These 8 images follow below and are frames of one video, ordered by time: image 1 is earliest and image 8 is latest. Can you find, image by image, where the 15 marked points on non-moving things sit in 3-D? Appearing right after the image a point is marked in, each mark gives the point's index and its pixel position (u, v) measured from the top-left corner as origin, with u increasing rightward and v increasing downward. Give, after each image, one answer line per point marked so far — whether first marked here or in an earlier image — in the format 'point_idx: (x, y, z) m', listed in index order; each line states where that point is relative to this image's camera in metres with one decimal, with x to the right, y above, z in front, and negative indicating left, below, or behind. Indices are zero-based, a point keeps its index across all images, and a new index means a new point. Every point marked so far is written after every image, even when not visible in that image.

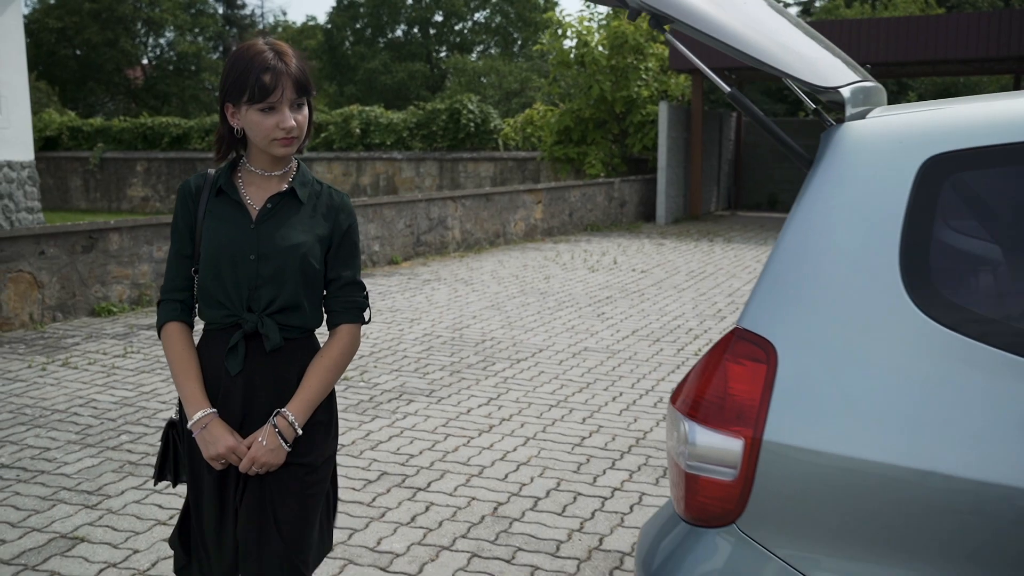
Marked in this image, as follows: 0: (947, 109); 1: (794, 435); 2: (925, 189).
0: (+0.9, +0.4, +1.9) m
1: (+0.5, -0.3, +1.8) m
2: (+0.8, +0.2, +1.8) m
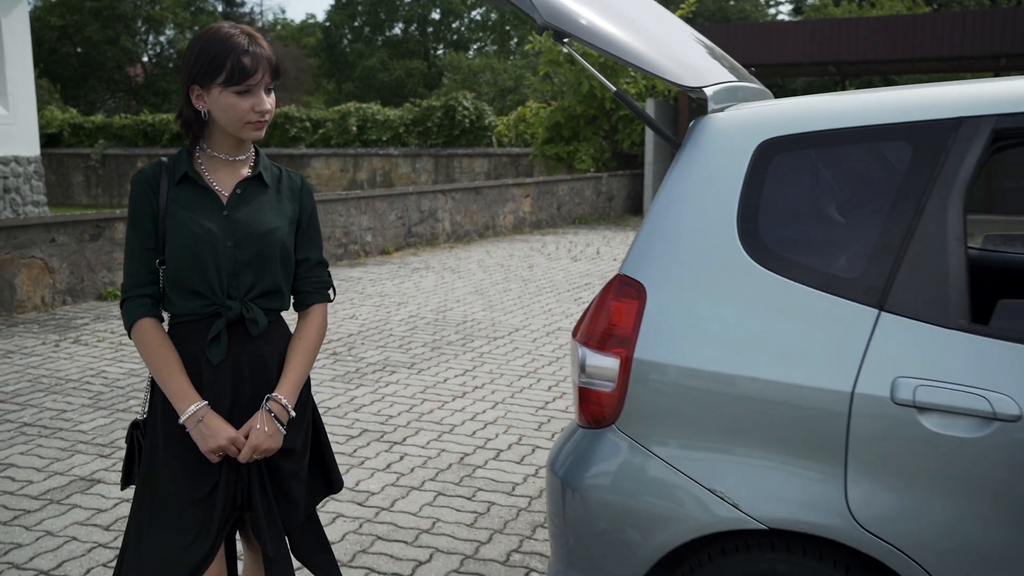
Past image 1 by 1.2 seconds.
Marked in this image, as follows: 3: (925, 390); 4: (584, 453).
0: (+0.7, +0.5, +2.4) m
1: (+0.3, -0.2, +2.3) m
2: (+0.6, +0.3, +2.4) m
3: (+0.9, -0.2, +2.1) m
4: (+0.2, -0.4, +2.4) m
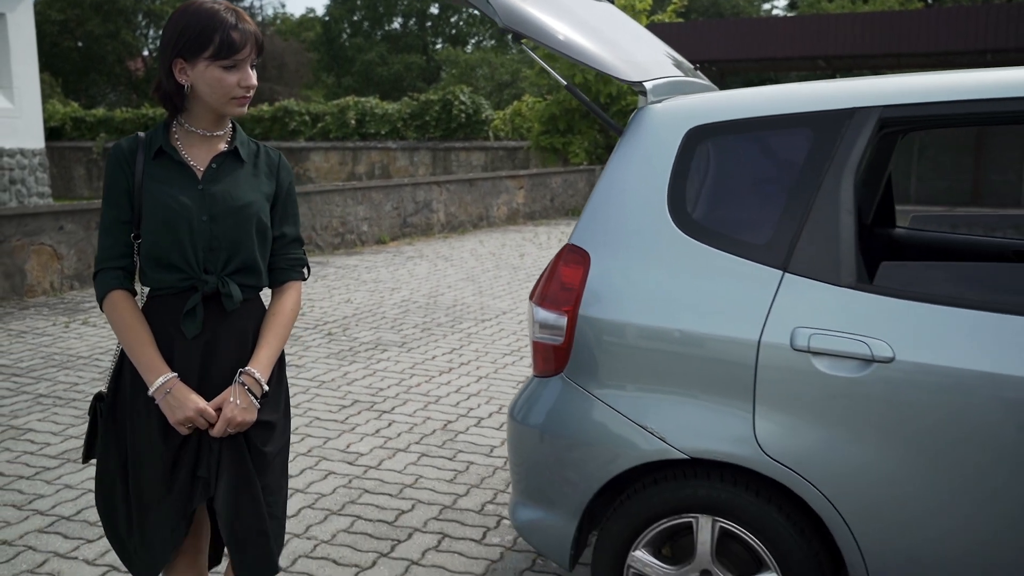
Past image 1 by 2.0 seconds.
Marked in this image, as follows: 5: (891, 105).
0: (+0.6, +0.6, +2.8) m
1: (+0.2, -0.1, +2.7) m
2: (+0.5, +0.4, +2.8) m
3: (+0.8, -0.1, +2.5) m
4: (+0.1, -0.3, +2.8) m
5: (+1.0, +0.5, +2.5) m
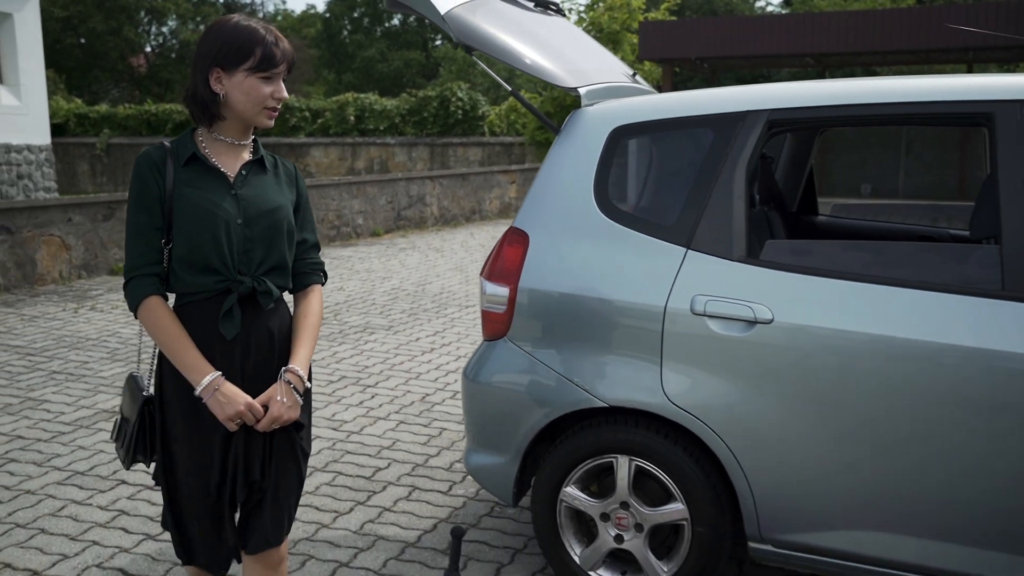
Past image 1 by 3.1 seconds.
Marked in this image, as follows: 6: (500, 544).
0: (+0.4, +0.7, +3.3) m
1: (+0.1, 0.0, +3.2) m
2: (+0.3, +0.5, +3.2) m
3: (+0.6, 0.0, +2.9) m
4: (-0.1, -0.3, +3.3) m
5: (+0.9, +0.6, +3.0) m
6: (0.0, -1.0, +3.7) m
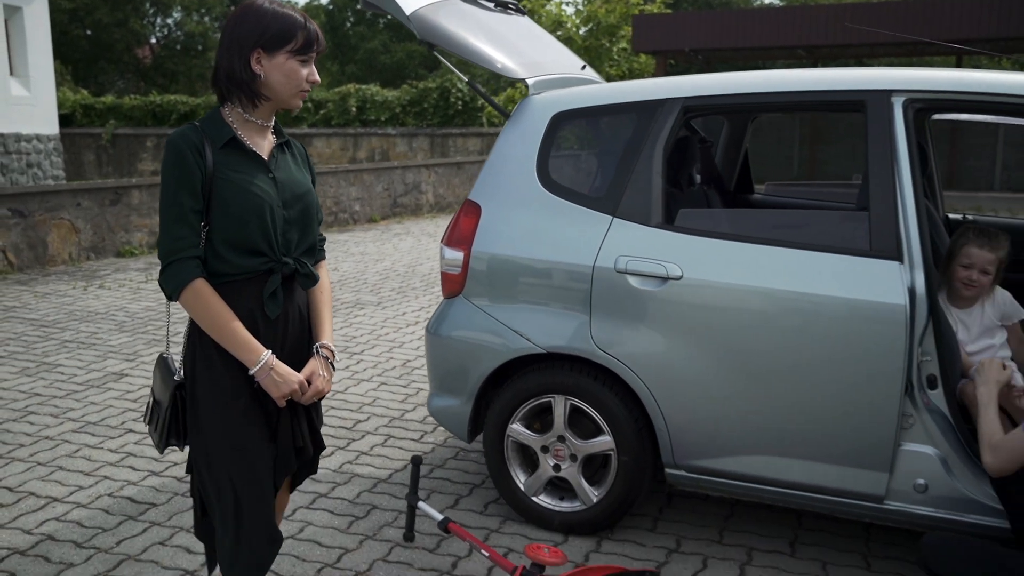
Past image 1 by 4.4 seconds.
0: (+0.2, +0.8, +3.8) m
1: (-0.1, +0.2, +3.7) m
2: (+0.2, +0.6, +3.7) m
3: (+0.4, +0.1, +3.4) m
4: (-0.3, -0.1, +3.8) m
5: (+0.7, +0.7, +3.5) m
6: (-0.2, -0.9, +4.2) m
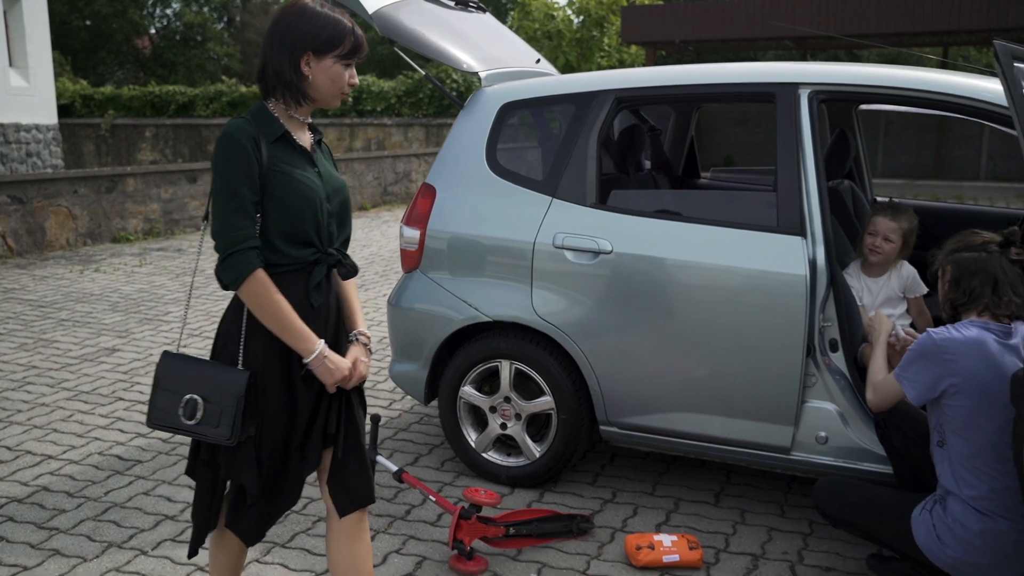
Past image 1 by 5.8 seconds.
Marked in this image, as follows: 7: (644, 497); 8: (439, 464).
0: (0.0, +0.9, +4.1) m
1: (-0.3, +0.3, +4.1) m
2: (0.0, +0.7, +4.1) m
3: (+0.2, +0.2, +3.8) m
4: (-0.5, 0.0, +4.2) m
5: (+0.5, +0.8, +3.9) m
6: (-0.4, -0.7, +4.5) m
7: (+0.6, -0.9, +4.0) m
8: (-0.3, -0.8, +4.3) m
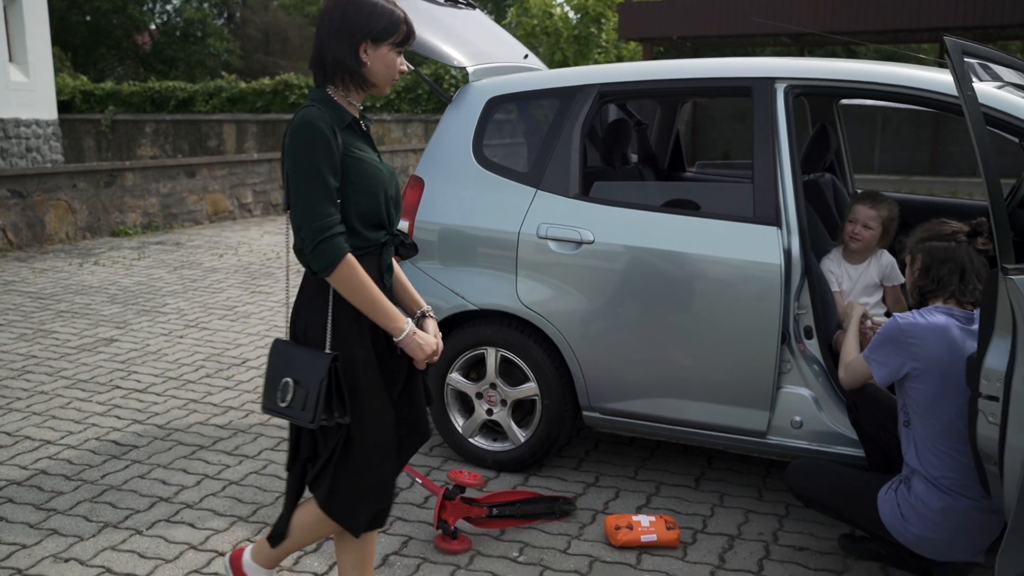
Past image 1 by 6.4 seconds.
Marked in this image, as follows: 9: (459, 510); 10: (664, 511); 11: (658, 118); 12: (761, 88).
0: (0.0, +1.0, +4.3) m
1: (-0.4, +0.3, +4.2) m
2: (-0.1, +0.8, +4.2) m
3: (+0.2, +0.2, +3.9) m
4: (-0.5, 0.0, +4.3) m
5: (+0.4, +0.9, +4.0) m
6: (-0.5, -0.7, +4.7) m
7: (+0.5, -0.8, +4.1) m
8: (-0.4, -0.8, +4.4) m
9: (-0.2, -0.8, +3.4) m
10: (+0.6, -0.9, +3.8) m
11: (+0.8, +0.9, +5.2) m
12: (+1.0, +0.8, +3.7) m
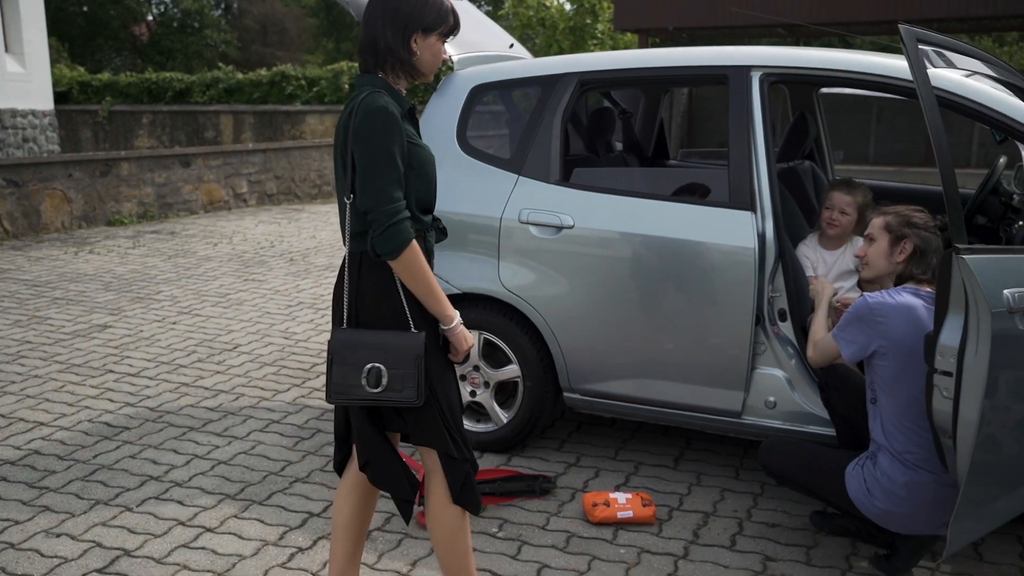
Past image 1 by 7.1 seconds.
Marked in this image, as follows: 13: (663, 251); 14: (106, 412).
0: (-0.1, +1.0, +4.3) m
1: (-0.5, +0.4, +4.2) m
2: (-0.2, +0.9, +4.3) m
3: (+0.1, +0.3, +4.0) m
4: (-0.6, +0.1, +4.3) m
5: (+0.3, +0.9, +4.1) m
6: (-0.6, -0.6, +4.7) m
7: (+0.4, -0.8, +4.2) m
8: (-0.5, -0.7, +4.5) m
9: (-0.3, -0.7, +3.5) m
10: (+0.5, -0.8, +3.9) m
11: (+0.7, +1.0, +5.2) m
12: (+0.9, +0.9, +3.8) m
13: (+0.6, +0.1, +3.8) m
14: (-2.0, -0.6, +4.7) m
